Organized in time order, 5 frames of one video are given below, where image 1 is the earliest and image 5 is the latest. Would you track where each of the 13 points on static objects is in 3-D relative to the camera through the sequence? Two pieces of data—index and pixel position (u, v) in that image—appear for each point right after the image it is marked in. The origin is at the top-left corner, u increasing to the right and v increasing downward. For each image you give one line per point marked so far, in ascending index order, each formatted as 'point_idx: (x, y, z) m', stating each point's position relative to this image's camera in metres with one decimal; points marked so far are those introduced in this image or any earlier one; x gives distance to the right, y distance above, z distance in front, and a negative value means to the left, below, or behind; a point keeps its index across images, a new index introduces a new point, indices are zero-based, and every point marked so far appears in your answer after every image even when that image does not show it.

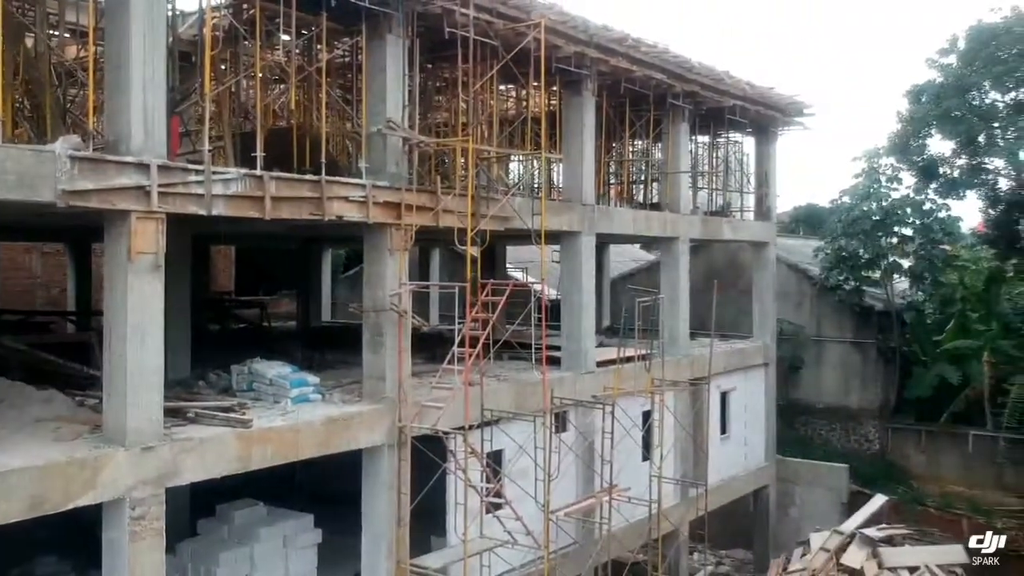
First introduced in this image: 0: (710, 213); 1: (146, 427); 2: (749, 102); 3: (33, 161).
0: (+3.8, +1.4, +19.0) m
1: (-3.2, -1.2, +8.5) m
2: (+4.3, +3.4, +17.7) m
3: (-3.8, +1.0, +7.6) m
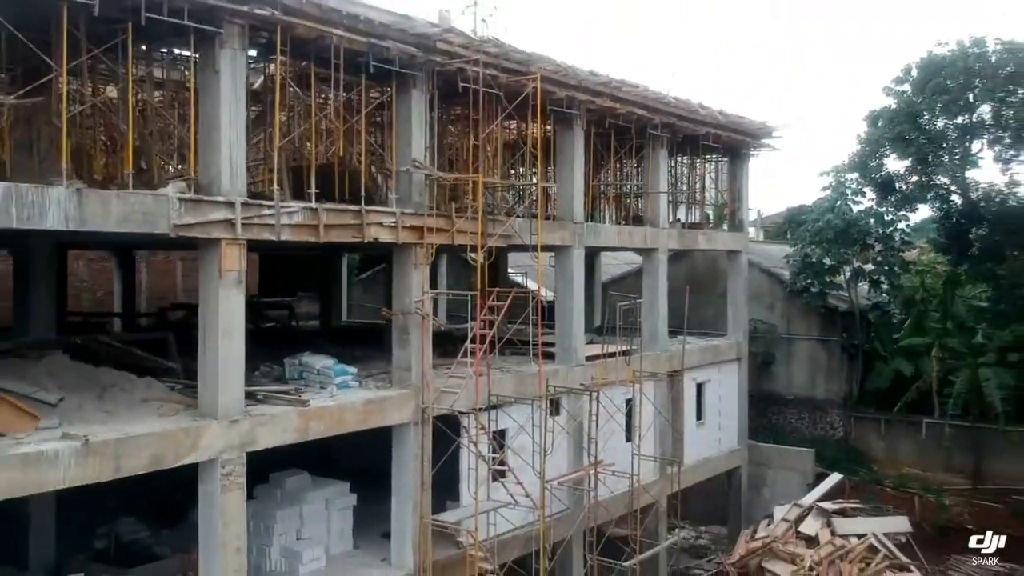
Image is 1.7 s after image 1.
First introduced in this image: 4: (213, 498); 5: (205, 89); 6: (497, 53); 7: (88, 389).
0: (+3.9, +1.4, +21.5) m
1: (-3.2, -1.3, +11.0) m
2: (+4.3, +3.3, +20.2) m
3: (-3.7, +0.9, +10.1) m
4: (-3.3, -2.3, +10.8) m
5: (-3.4, +2.2, +10.9) m
6: (-0.2, +3.3, +13.8) m
7: (-5.0, -1.2, +11.4) m
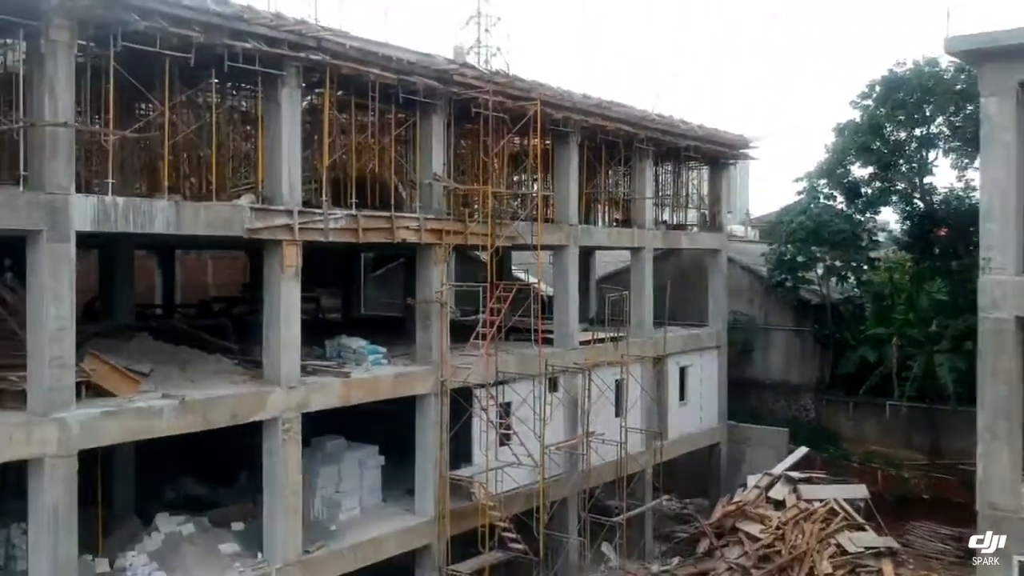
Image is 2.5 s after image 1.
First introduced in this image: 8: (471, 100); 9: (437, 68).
0: (+3.9, +1.5, +24.0) m
1: (-3.1, -1.2, +13.6) m
2: (+4.4, +3.4, +22.8) m
3: (-3.7, +1.0, +12.7) m
4: (-3.2, -2.2, +13.4) m
5: (-3.3, +2.3, +13.5) m
6: (-0.1, +3.5, +16.3) m
7: (-4.9, -1.1, +14.0) m
8: (-0.7, +3.2, +16.4) m
9: (-1.2, +3.4, +15.2) m
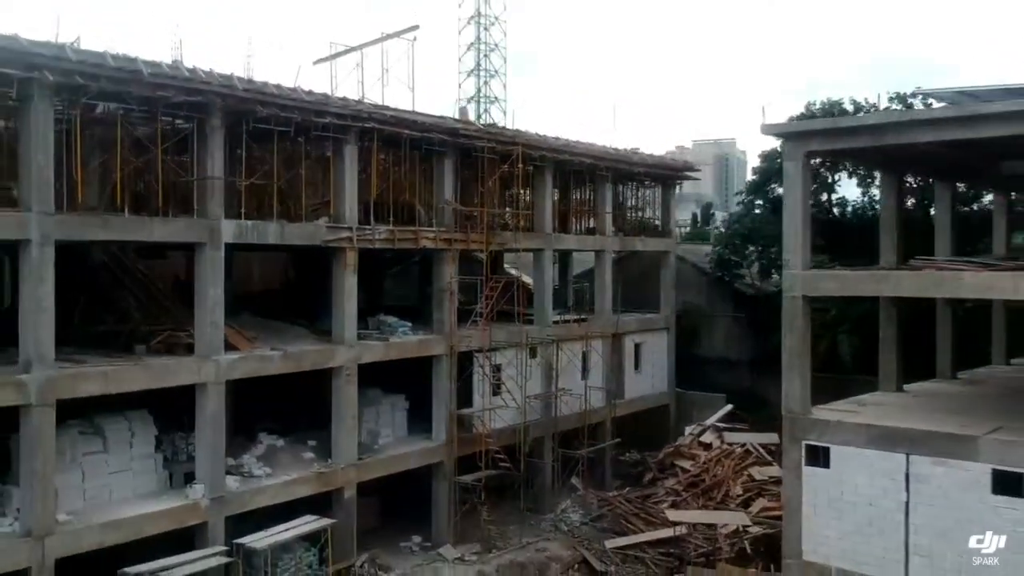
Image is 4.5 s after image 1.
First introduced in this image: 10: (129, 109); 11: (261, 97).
0: (+3.7, +1.7, +30.6) m
1: (-3.3, -1.0, +20.1) m
2: (+4.2, +3.6, +29.3) m
3: (-3.9, +1.2, +19.2) m
4: (-3.5, -2.0, +20.0) m
5: (-3.6, +2.5, +20.0) m
6: (-0.4, +3.6, +22.9) m
7: (-5.1, -0.9, +20.5) m
8: (-0.9, +3.3, +22.9) m
9: (-1.4, +3.6, +21.7) m
10: (-6.4, +3.0, +16.4) m
11: (-4.5, +3.4, +17.5) m
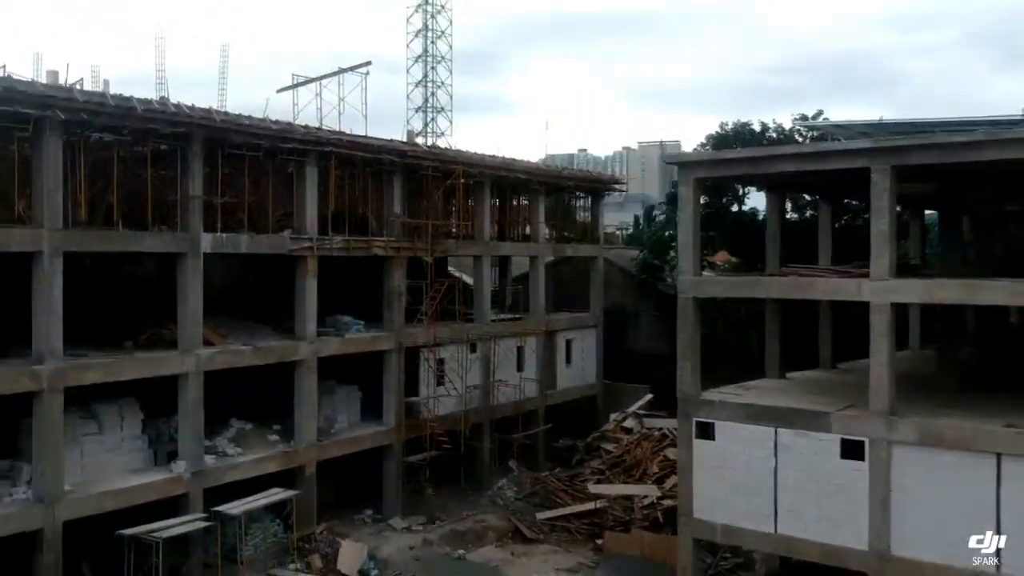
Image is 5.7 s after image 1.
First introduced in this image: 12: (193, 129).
0: (+1.7, +1.6, +33.8) m
1: (-4.7, -1.1, +23.1) m
2: (+2.2, +3.5, +32.6) m
3: (-5.3, +1.1, +22.1) m
4: (-4.9, -2.1, +22.9) m
5: (-5.0, +2.4, +22.9) m
6: (-1.9, +3.6, +25.9) m
7: (-6.6, -1.0, +23.3) m
8: (-2.5, +3.3, +26.0) m
9: (-2.9, +3.5, +24.7) m
10: (-7.7, +2.9, +19.2) m
11: (-5.8, +3.4, +20.4) m
12: (-6.4, +3.2, +19.7) m
